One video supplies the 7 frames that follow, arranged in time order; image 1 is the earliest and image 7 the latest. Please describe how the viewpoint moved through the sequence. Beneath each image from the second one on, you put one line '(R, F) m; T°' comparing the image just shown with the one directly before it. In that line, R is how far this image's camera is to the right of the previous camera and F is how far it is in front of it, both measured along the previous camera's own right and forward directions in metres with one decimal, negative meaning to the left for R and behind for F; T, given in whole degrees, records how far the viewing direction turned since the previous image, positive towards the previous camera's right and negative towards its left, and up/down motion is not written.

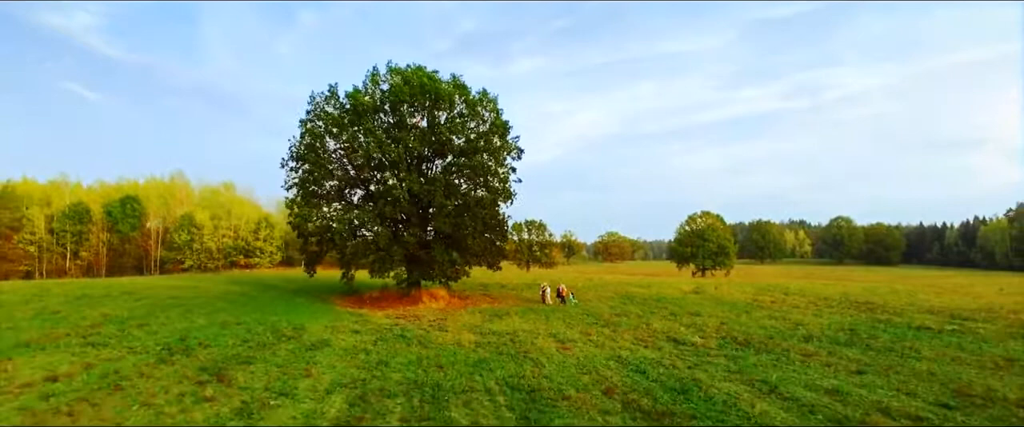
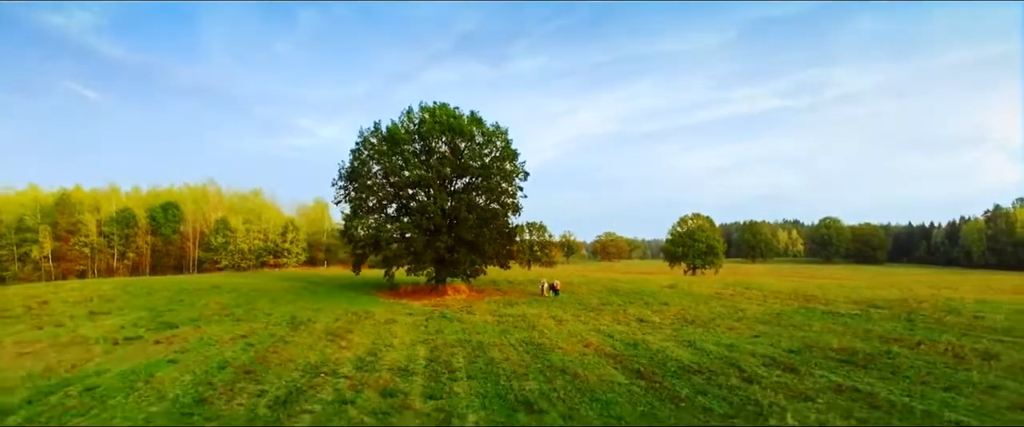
(-0.4, -5.6) m; 0°
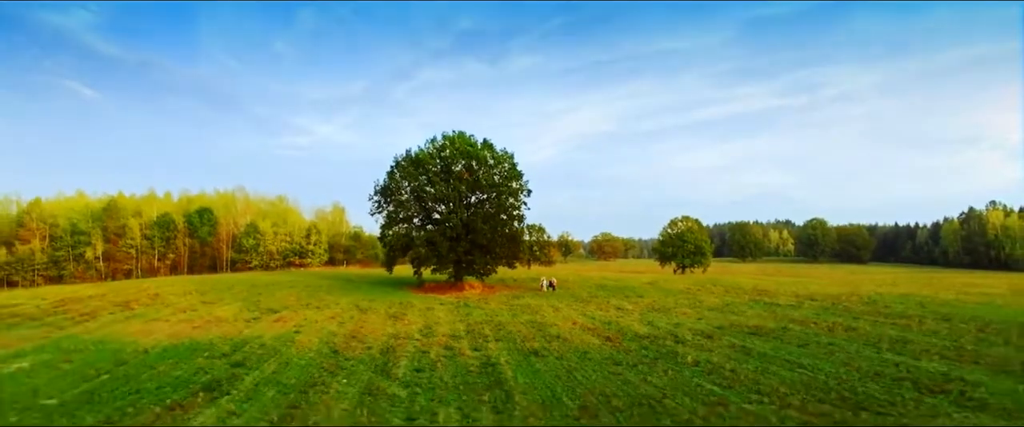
(-0.4, -6.1) m; 0°
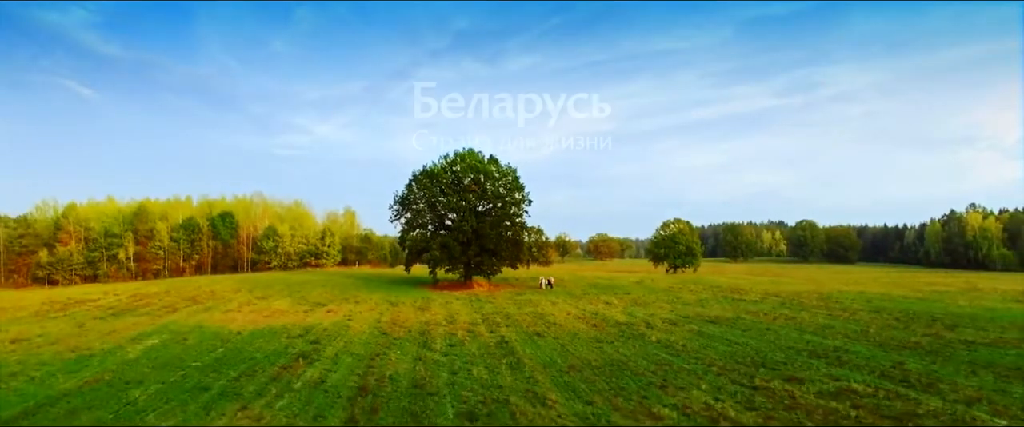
(-0.3, -4.7) m; 0°
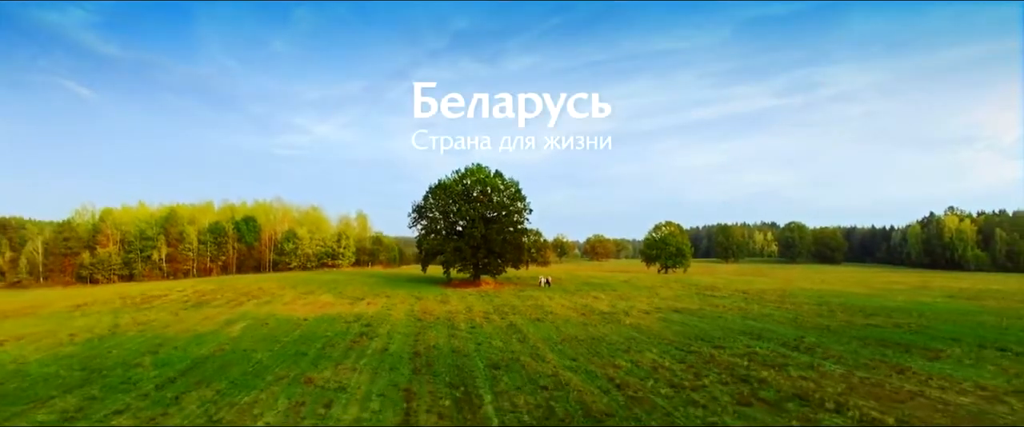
(-0.3, -5.7) m; 0°
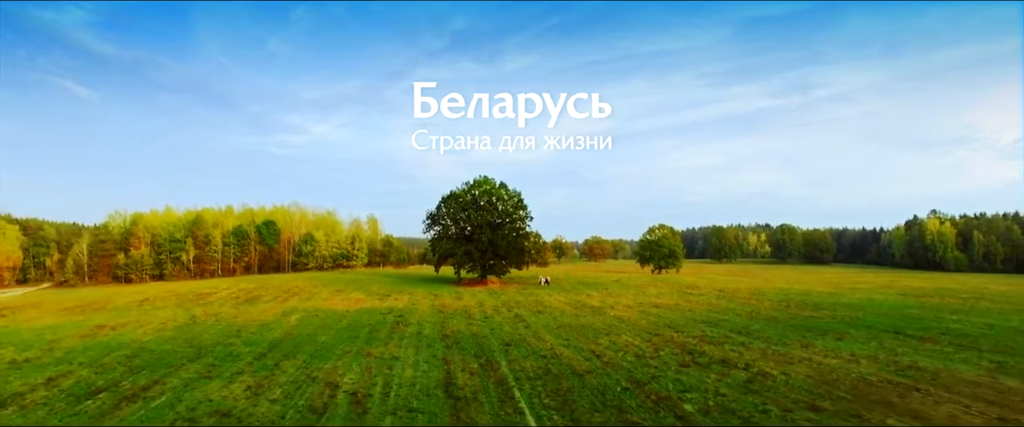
(-0.3, -5.5) m; 0°
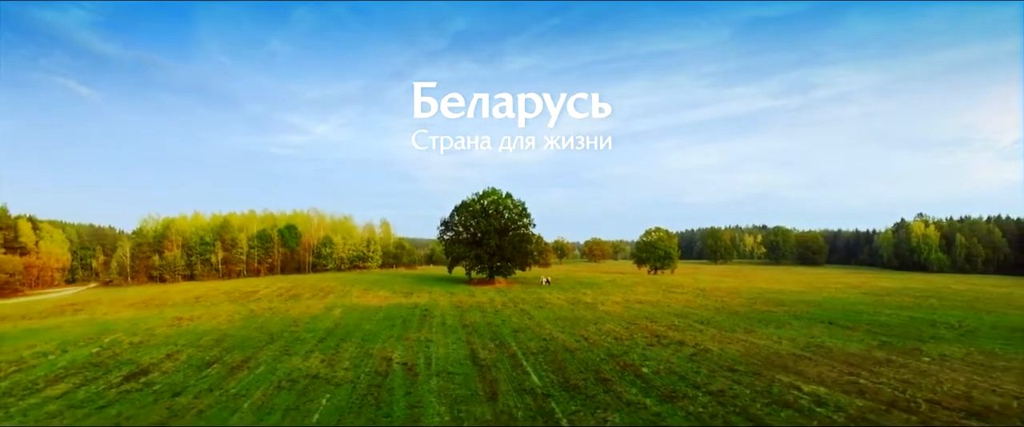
(-0.3, -5.9) m; 0°
